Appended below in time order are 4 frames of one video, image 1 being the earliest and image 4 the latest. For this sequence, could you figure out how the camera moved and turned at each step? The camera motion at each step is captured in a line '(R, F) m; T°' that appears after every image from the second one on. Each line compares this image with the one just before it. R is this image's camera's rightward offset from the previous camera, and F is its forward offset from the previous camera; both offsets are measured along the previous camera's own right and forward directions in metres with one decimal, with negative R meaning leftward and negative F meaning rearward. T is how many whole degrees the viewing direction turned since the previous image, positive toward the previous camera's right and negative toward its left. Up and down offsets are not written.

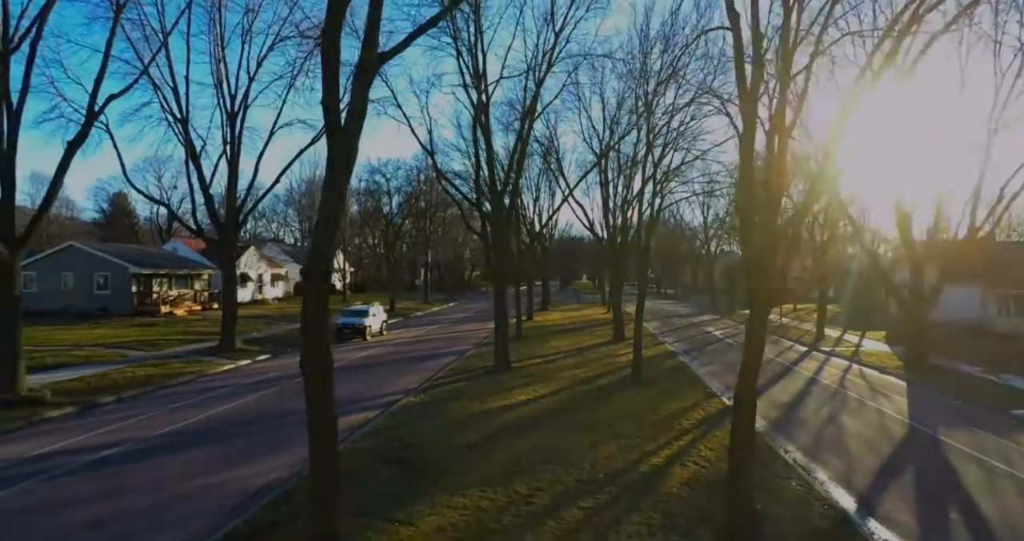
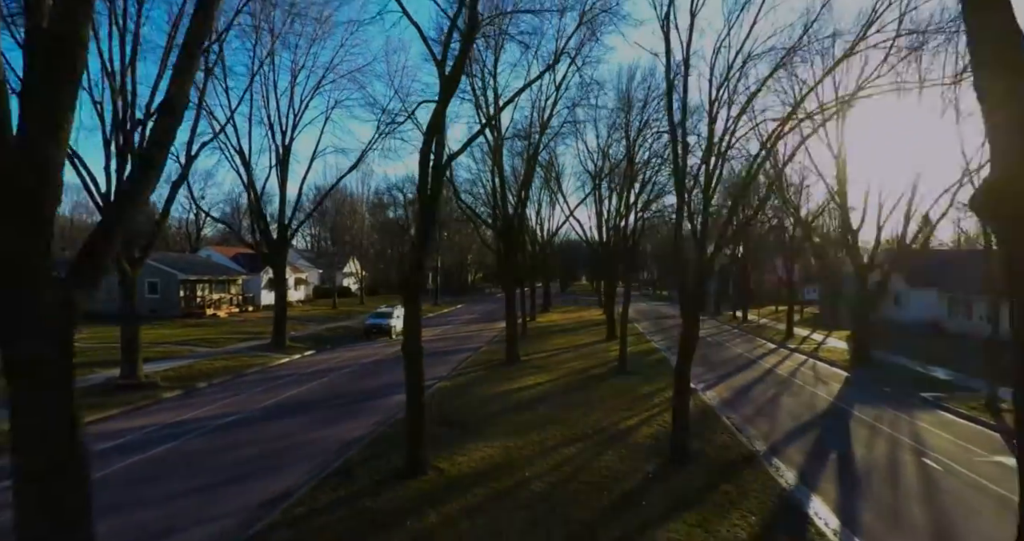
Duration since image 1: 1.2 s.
(-0.3, -3.4) m; 0°
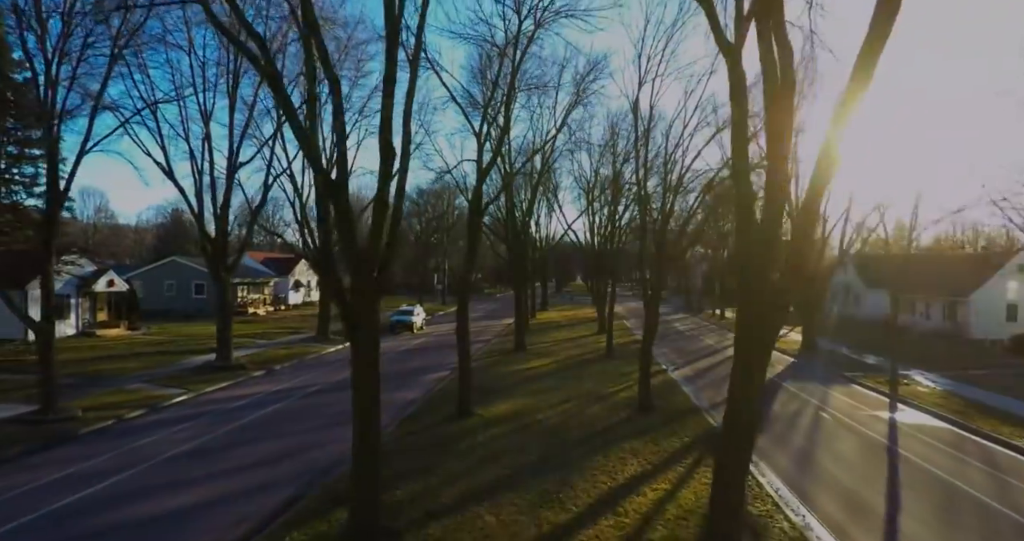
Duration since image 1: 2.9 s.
(-0.5, -4.3) m; 0°
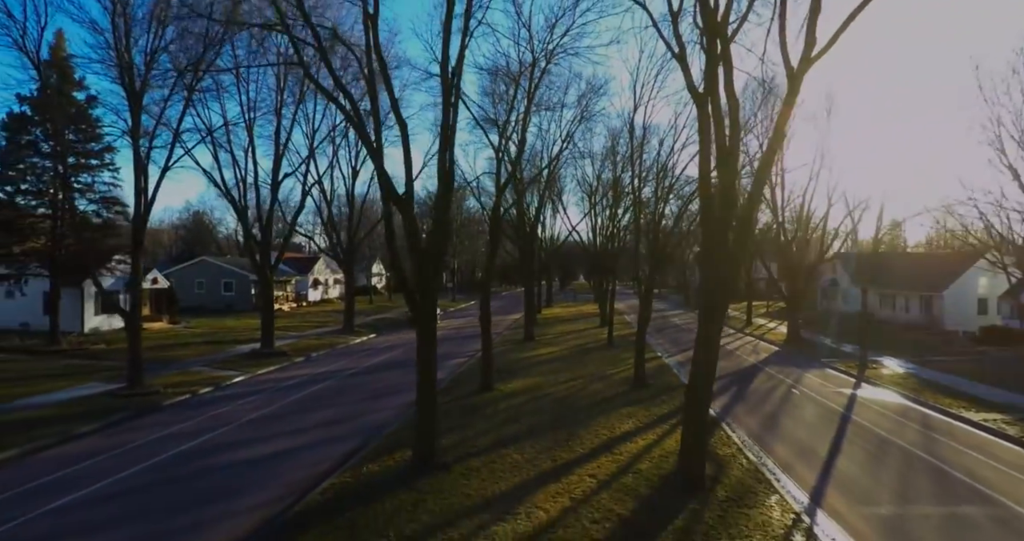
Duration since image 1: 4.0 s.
(-0.4, -2.4) m; 0°
